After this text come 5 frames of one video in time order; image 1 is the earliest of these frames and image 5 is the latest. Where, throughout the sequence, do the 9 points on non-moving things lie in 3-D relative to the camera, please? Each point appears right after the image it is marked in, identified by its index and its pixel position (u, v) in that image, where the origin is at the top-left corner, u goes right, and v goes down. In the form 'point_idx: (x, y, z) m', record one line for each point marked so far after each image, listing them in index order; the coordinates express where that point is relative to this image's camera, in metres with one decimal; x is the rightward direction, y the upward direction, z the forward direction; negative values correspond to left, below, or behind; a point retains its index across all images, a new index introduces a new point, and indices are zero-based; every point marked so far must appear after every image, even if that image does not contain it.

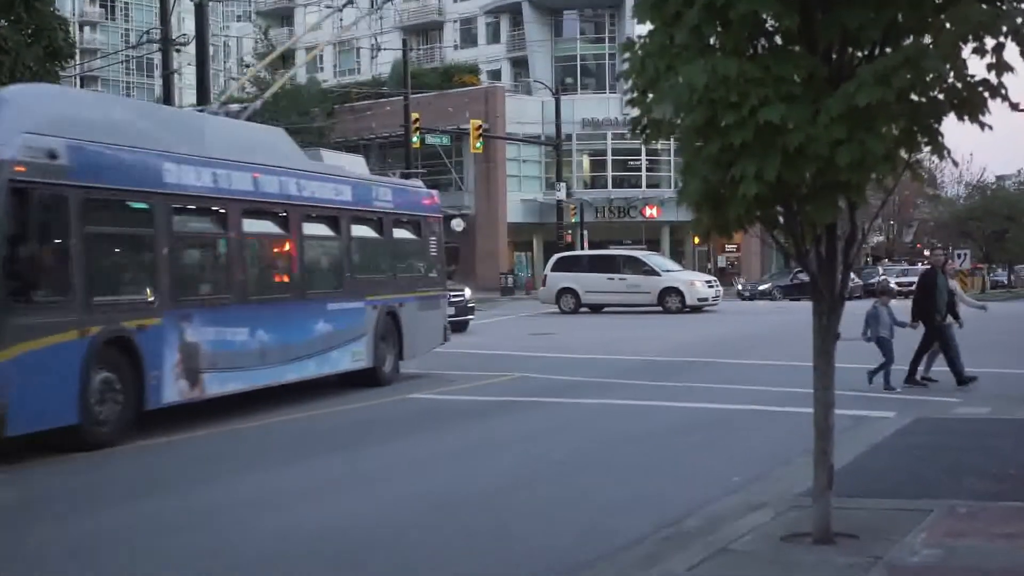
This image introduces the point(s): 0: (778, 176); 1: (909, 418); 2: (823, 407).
0: (+1.4, +0.6, +6.4) m
1: (+4.2, -1.4, +12.2) m
2: (+1.9, -0.7, +7.2) m
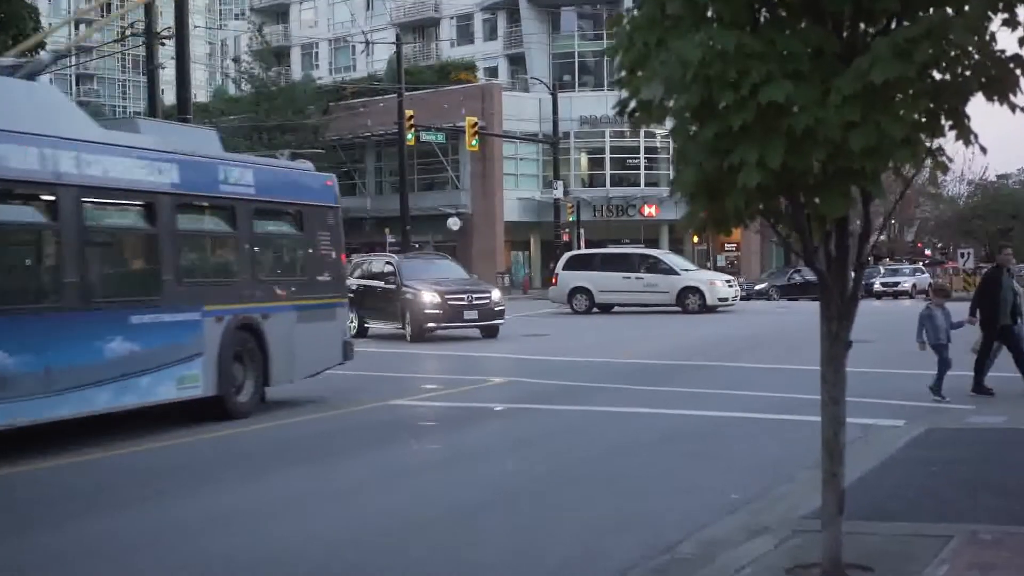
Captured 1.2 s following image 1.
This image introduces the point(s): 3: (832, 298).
0: (+1.3, +0.6, +5.6) m
1: (+4.0, -1.4, +11.5) m
2: (+1.8, -0.7, +6.4) m
3: (+1.7, -0.1, +6.3) m
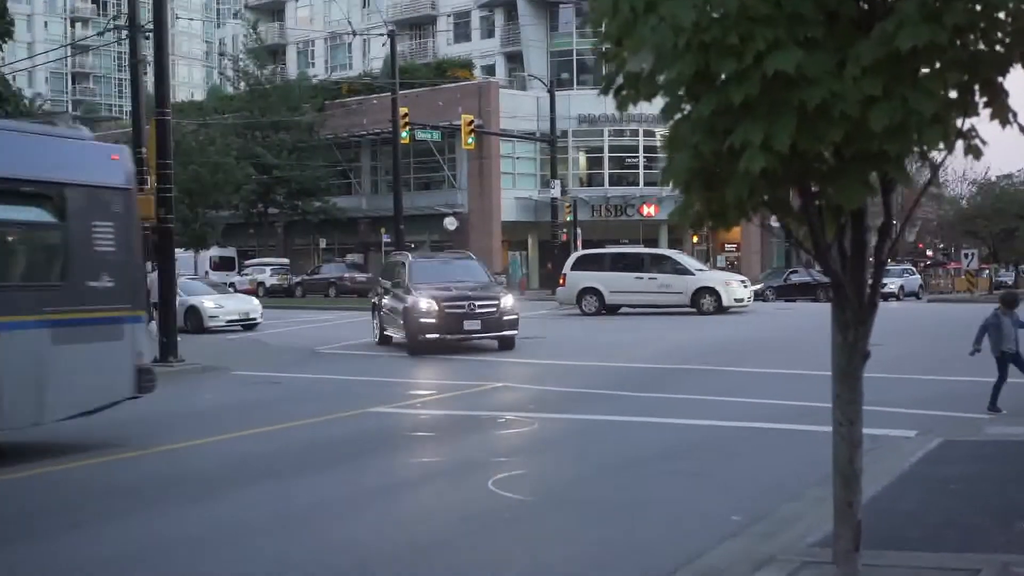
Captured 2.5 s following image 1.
0: (+1.1, +0.6, +4.8) m
1: (+3.9, -1.4, +10.7) m
2: (+1.6, -0.8, +5.6) m
3: (+1.6, -0.1, +5.5) m
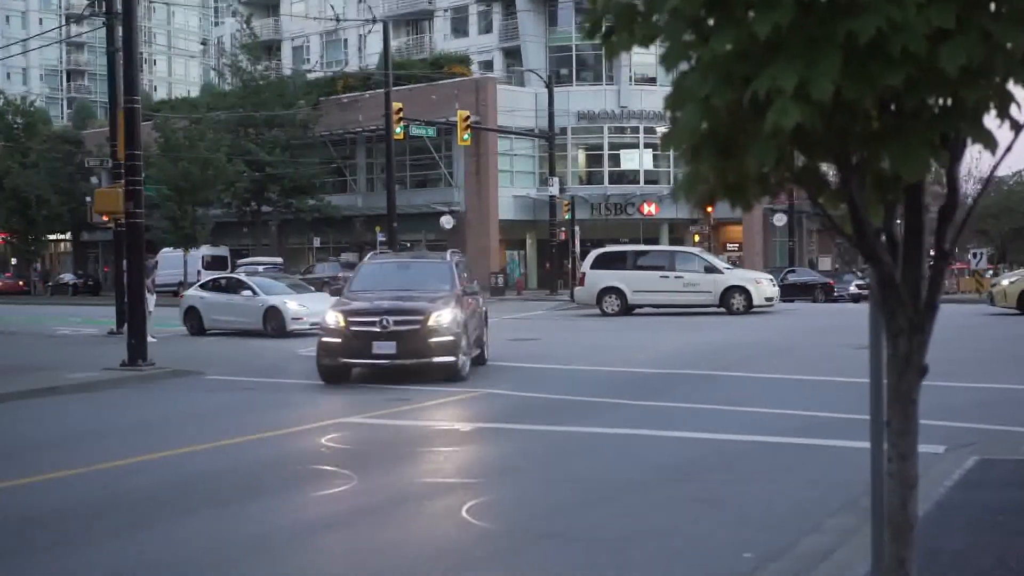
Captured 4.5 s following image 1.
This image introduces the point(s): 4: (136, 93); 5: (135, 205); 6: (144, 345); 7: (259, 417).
0: (+1.0, +0.6, +3.6) m
1: (+3.7, -1.4, +9.5) m
2: (+1.5, -0.7, +4.4) m
3: (+1.4, -0.1, +4.3) m
4: (-6.1, +3.2, +19.0) m
5: (-6.1, +1.3, +19.1) m
6: (-6.1, -0.9, +19.3) m
7: (-3.1, -1.6, +14.6) m
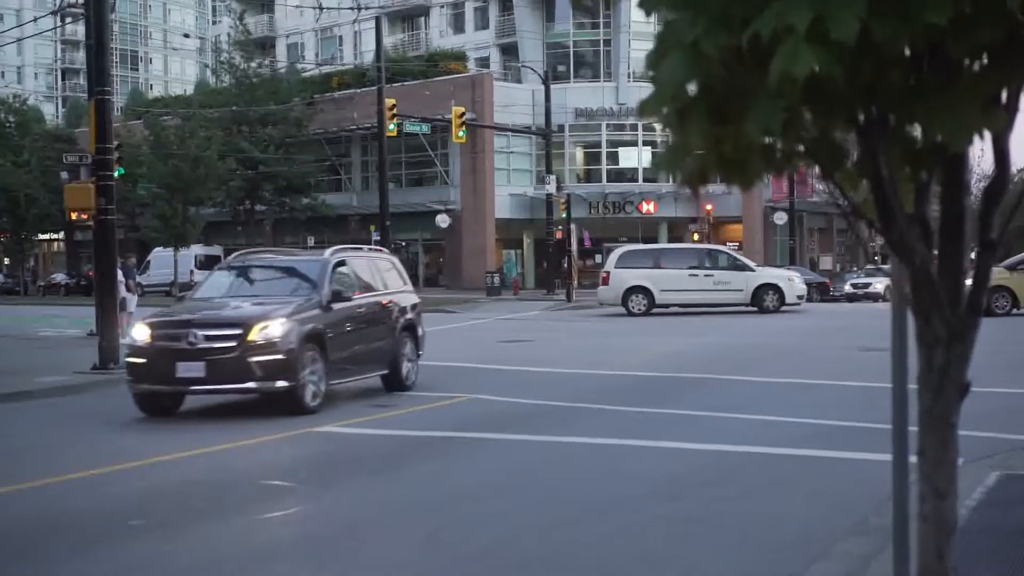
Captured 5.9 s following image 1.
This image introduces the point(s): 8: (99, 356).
0: (+0.8, +0.6, +2.8) m
1: (+3.6, -1.4, +8.7) m
2: (+1.3, -0.7, +3.6) m
3: (+1.3, 0.0, +3.5) m
4: (-6.2, +3.2, +18.2) m
5: (-6.3, +1.4, +18.3) m
6: (-6.2, -0.9, +18.5) m
7: (-3.3, -1.6, +13.8) m
8: (-6.6, -1.1, +18.8) m
